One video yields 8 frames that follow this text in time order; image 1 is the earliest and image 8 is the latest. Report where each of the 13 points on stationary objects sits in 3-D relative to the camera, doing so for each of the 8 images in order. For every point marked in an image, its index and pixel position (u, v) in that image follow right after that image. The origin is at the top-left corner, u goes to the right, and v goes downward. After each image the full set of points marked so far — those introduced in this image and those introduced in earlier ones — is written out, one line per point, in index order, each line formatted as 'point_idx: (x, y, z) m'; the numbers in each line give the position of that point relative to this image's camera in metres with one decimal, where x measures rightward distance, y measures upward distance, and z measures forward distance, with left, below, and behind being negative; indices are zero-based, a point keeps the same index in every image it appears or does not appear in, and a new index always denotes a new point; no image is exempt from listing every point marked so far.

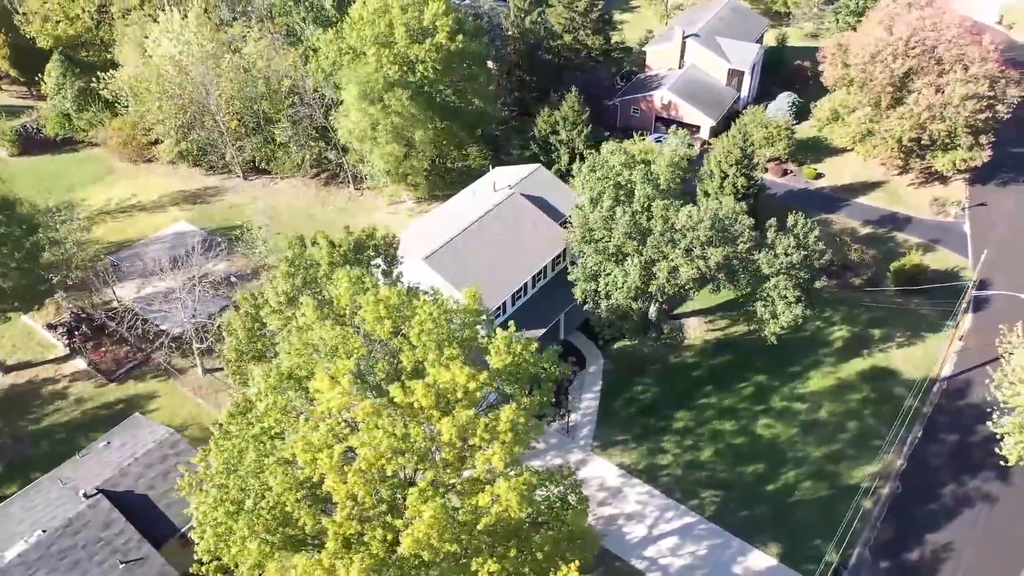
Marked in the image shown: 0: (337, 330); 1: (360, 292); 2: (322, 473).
0: (-3.6, -0.9, +17.0) m
1: (-3.3, -0.1, +18.1) m
2: (-3.5, -3.5, +15.2) m
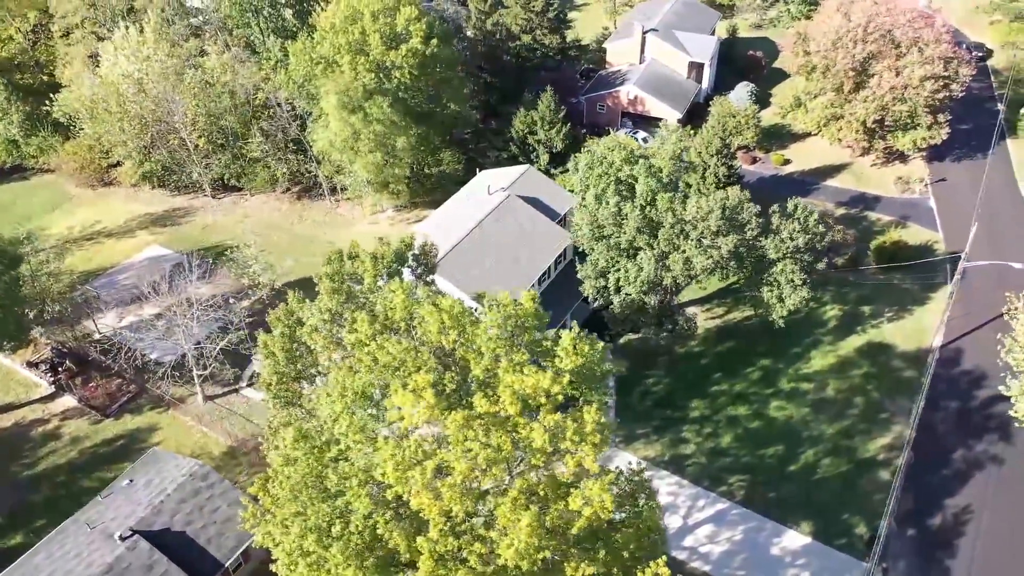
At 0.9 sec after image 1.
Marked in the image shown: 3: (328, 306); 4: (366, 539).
0: (-2.2, -1.2, +16.6) m
1: (-2.0, -0.3, +17.7) m
2: (-1.8, -3.7, +14.8) m
3: (-4.2, -0.4, +18.7) m
4: (-2.7, -4.6, +14.9) m
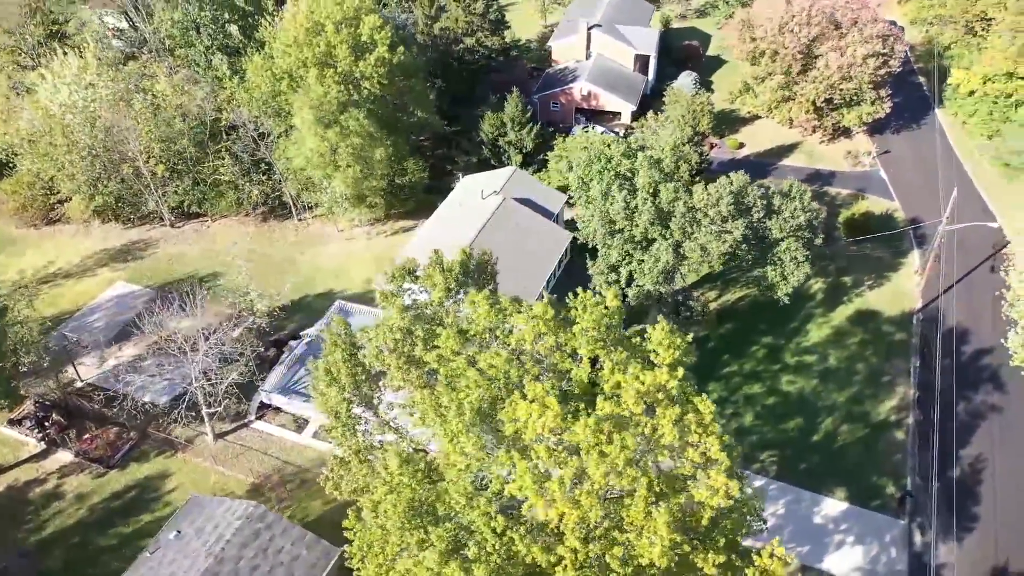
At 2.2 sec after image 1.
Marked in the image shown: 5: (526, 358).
0: (-0.2, -1.4, +16.3) m
1: (-0.2, -0.5, +17.3) m
2: (+0.6, -3.9, +14.5) m
3: (-2.5, -0.8, +18.1) m
4: (-0.2, -4.8, +14.5) m
5: (+0.3, -1.4, +16.4) m
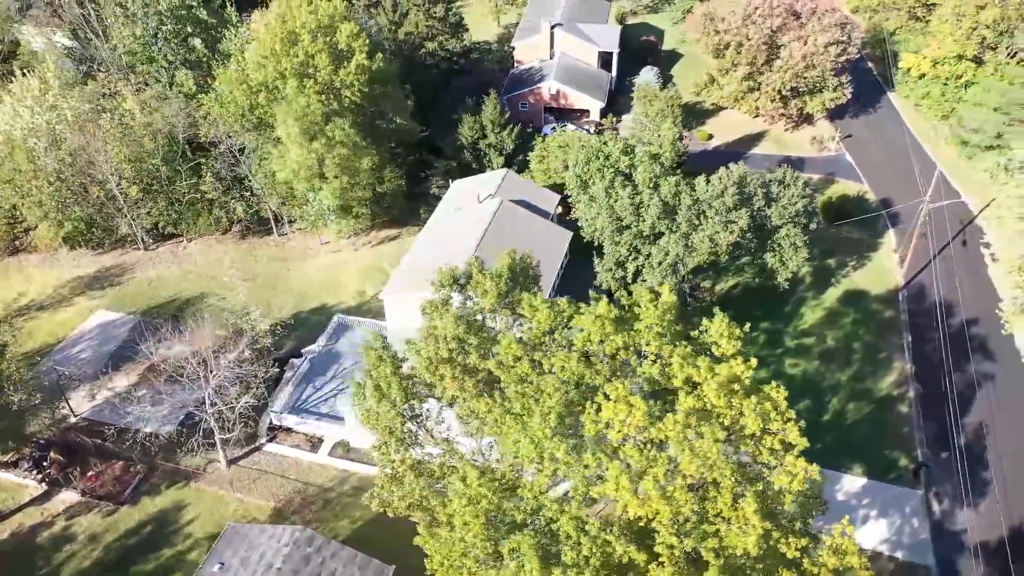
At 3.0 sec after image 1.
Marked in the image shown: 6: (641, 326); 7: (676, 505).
0: (+1.2, -1.4, +16.2) m
1: (+1.0, -0.6, +17.2) m
2: (+2.3, -3.9, +14.5) m
3: (-1.3, -1.0, +17.9) m
4: (+1.5, -4.9, +14.5) m
5: (+1.7, -1.4, +16.4) m
6: (+2.7, -0.8, +16.6) m
7: (+2.9, -3.9, +14.3) m
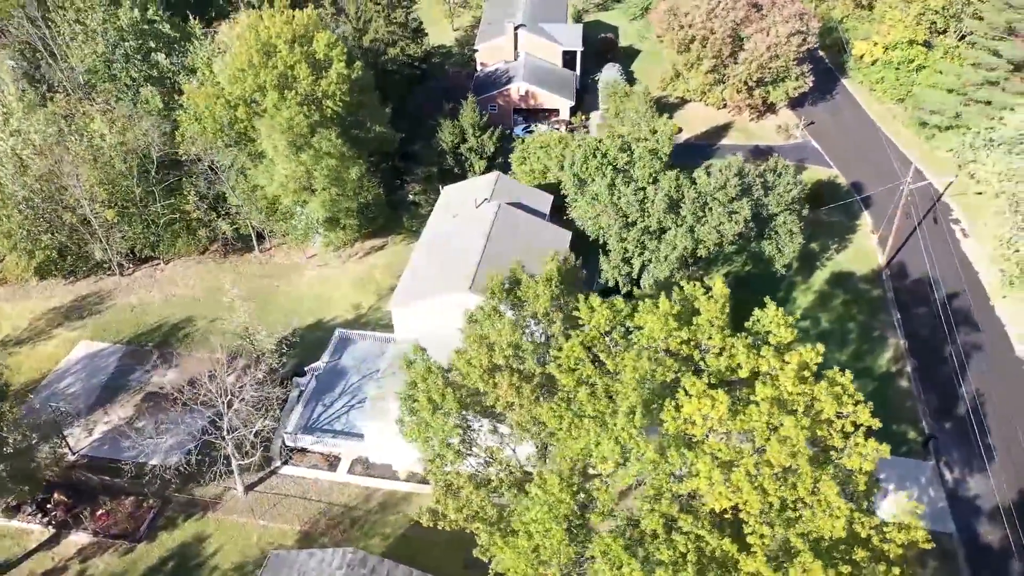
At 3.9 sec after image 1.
0: (+2.5, -1.4, +16.2) m
1: (+2.2, -0.6, +17.2) m
2: (+3.9, -3.7, +14.6) m
3: (0.0, -1.1, +17.7) m
4: (+3.2, -4.8, +14.5) m
5: (+3.0, -1.4, +16.4) m
6: (+3.9, -0.7, +16.8) m
7: (+4.6, -3.7, +14.5) m
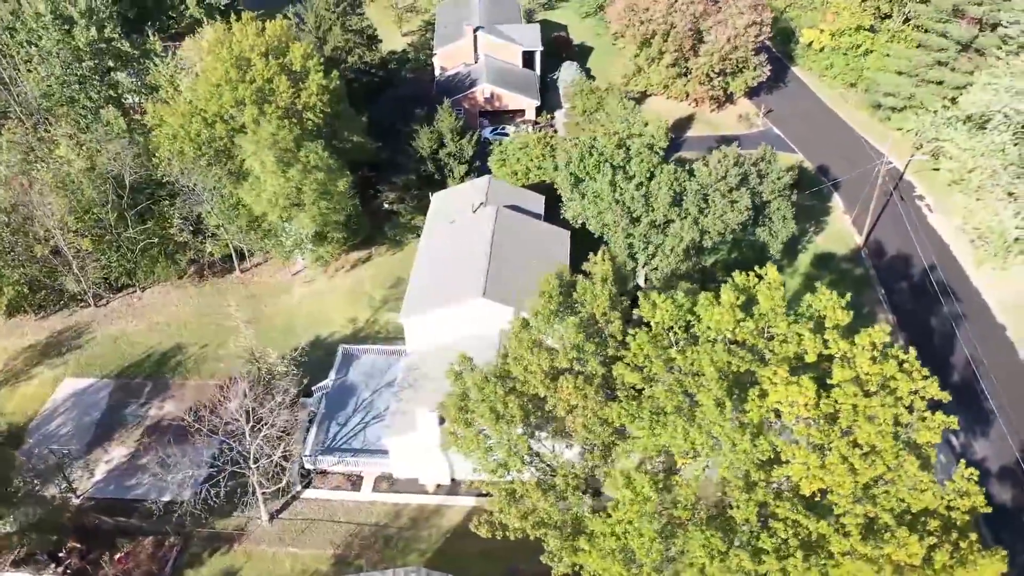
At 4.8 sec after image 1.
0: (+4.0, -1.2, +16.3) m
1: (+3.5, -0.4, +17.3) m
2: (+5.7, -3.5, +14.9) m
3: (+1.3, -1.2, +17.6) m
4: (+5.1, -4.6, +14.7) m
5: (+4.5, -1.2, +16.6) m
6: (+5.3, -0.4, +17.0) m
7: (+6.3, -3.4, +14.8) m
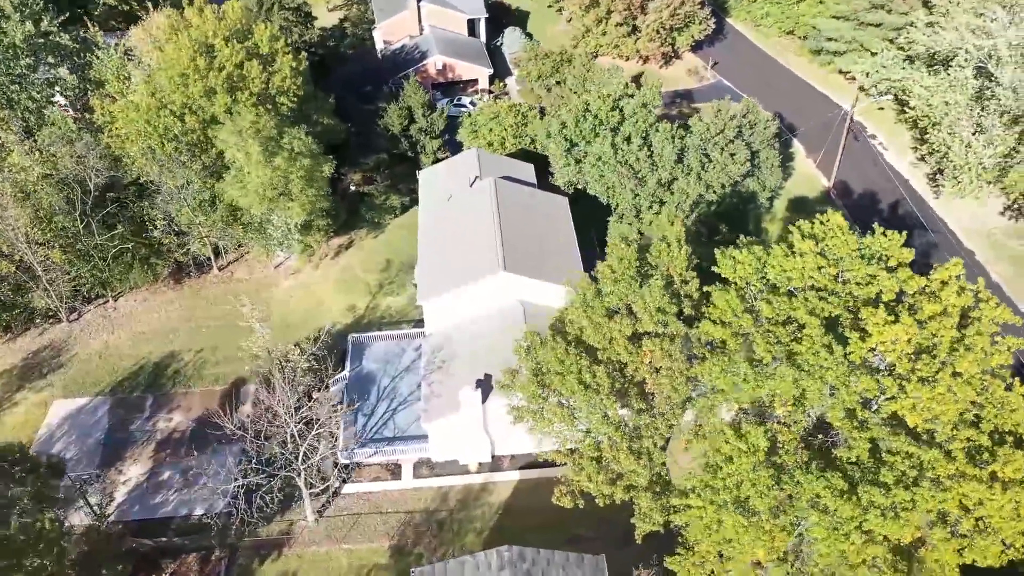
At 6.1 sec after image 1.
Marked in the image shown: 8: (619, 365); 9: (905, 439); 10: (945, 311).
0: (+5.9, -0.2, +16.8) m
1: (+5.3, +0.6, +17.7) m
2: (+8.0, -2.3, +15.6) m
3: (+3.1, -0.4, +17.7) m
4: (+7.5, -3.5, +15.4) m
5: (+6.4, -0.1, +17.1) m
6: (+7.1, +0.8, +17.5) m
7: (+8.6, -2.2, +15.6) m
8: (+2.3, -1.7, +18.3) m
9: (+7.7, -3.0, +15.7) m
10: (+8.8, -0.4, +16.5) m
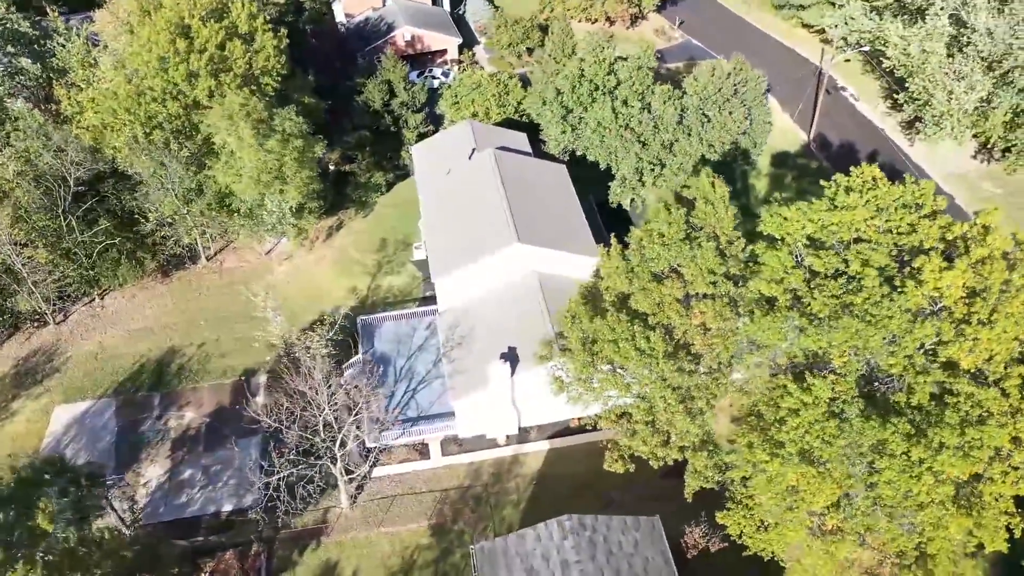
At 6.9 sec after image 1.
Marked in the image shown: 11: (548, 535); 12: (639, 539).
0: (+7.1, +0.8, +17.1) m
1: (+6.4, +1.5, +17.9) m
2: (+9.4, -1.2, +16.1) m
3: (+4.2, +0.5, +17.9) m
4: (+9.0, -2.4, +16.0) m
5: (+7.5, +0.9, +17.4) m
6: (+8.1, +1.8, +17.9) m
7: (+10.0, -1.1, +16.2) m
8: (+3.5, -0.9, +18.4) m
9: (+9.1, -1.9, +16.3) m
10: (+10.0, +0.8, +17.0) m
11: (+0.7, -6.0, +19.2) m
12: (+3.0, -6.1, +19.3) m
